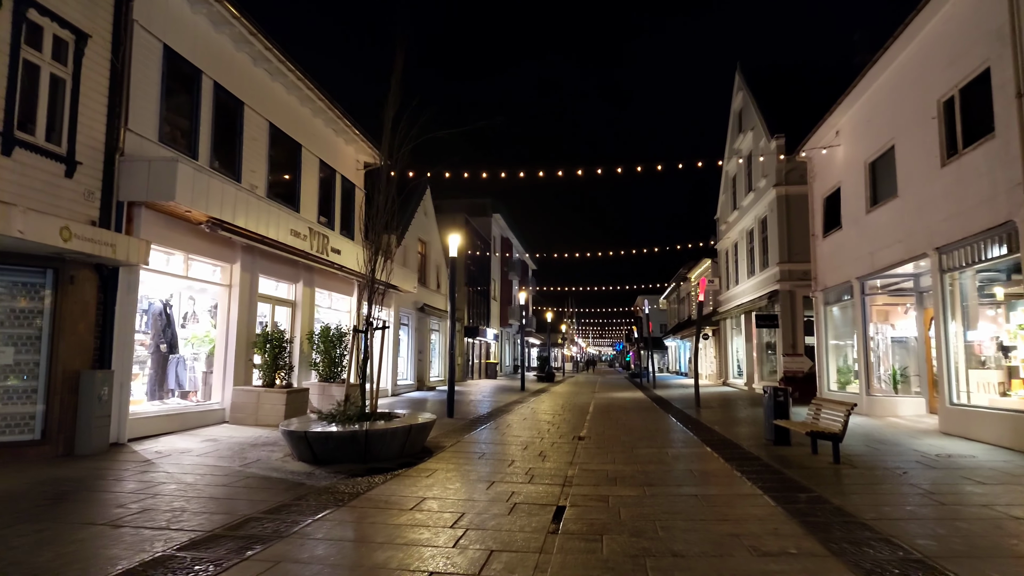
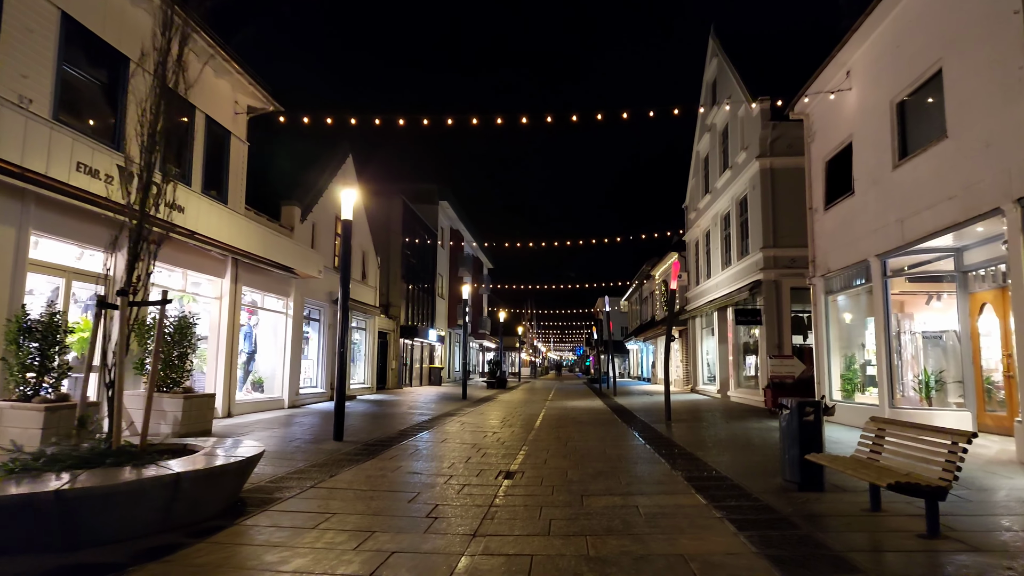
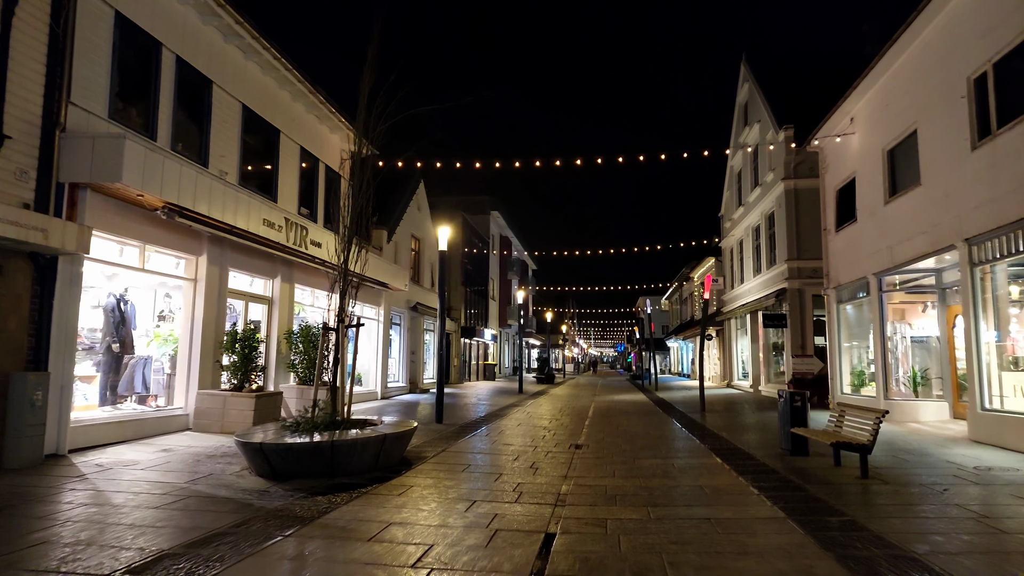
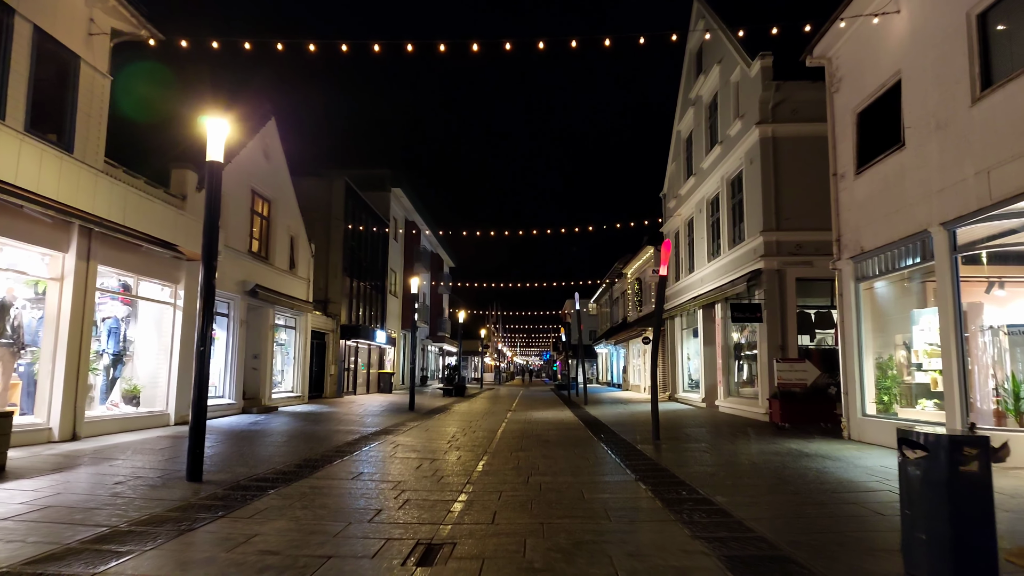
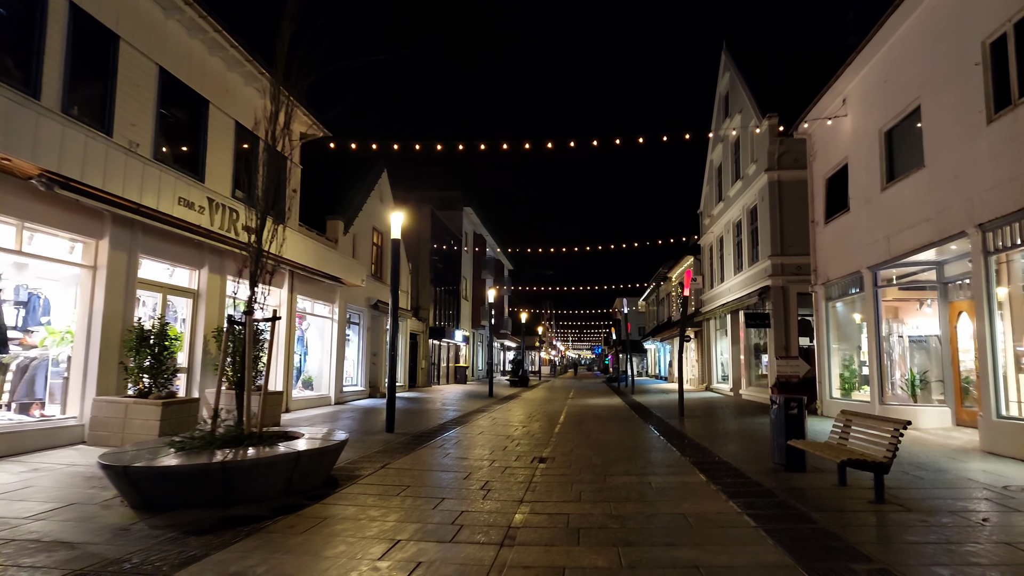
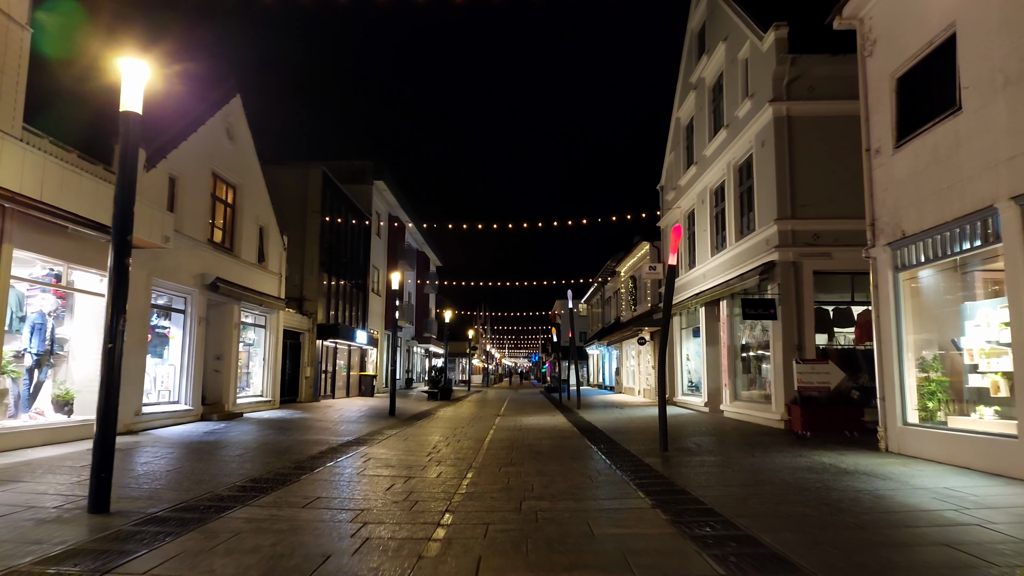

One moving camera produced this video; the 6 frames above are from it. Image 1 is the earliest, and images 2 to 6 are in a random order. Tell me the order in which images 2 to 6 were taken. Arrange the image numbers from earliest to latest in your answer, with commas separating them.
3, 5, 2, 4, 6
